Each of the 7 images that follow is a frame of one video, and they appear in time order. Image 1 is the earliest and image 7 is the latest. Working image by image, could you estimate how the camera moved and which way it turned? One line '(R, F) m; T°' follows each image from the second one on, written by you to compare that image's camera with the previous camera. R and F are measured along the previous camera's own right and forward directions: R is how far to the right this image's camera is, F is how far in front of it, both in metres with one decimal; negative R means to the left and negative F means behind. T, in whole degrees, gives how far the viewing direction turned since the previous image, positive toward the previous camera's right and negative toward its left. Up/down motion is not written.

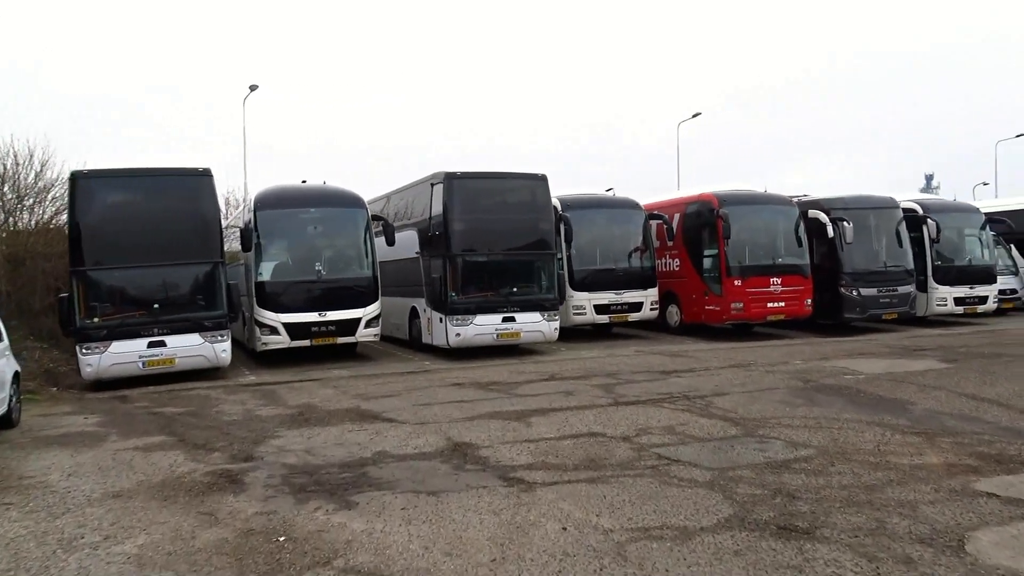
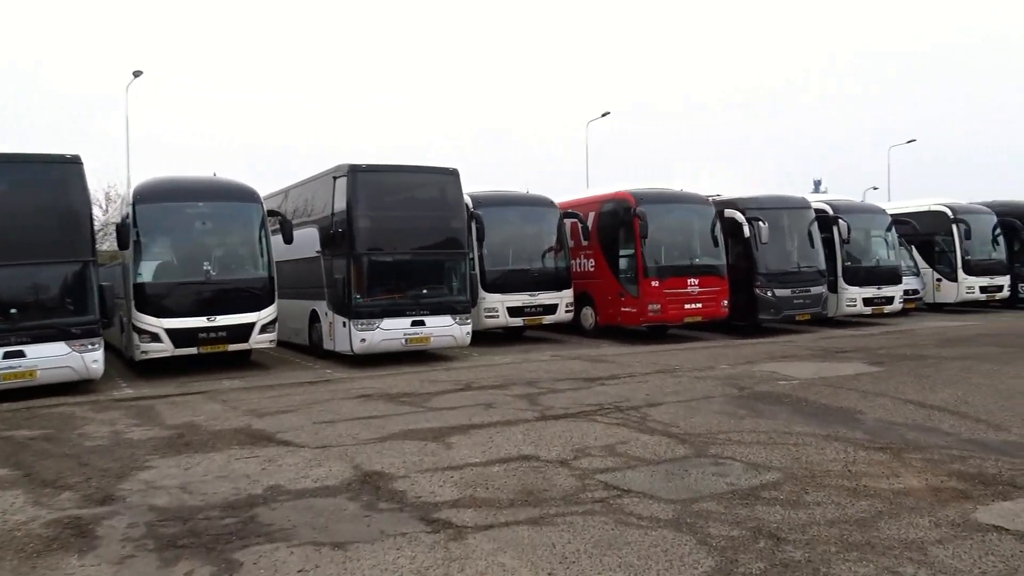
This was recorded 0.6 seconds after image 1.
(-0.1, +1.0) m; +7°
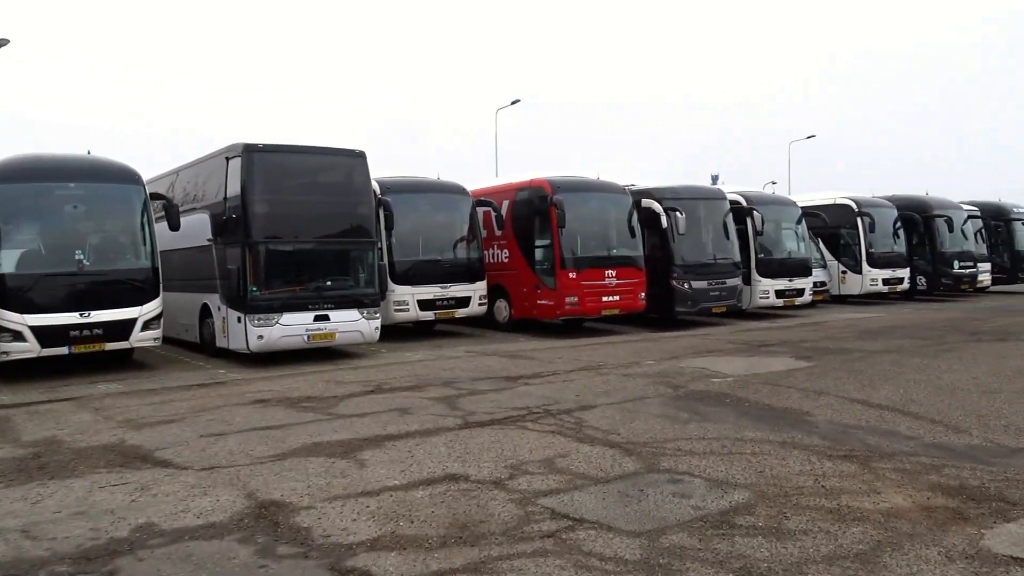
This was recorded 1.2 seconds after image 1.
(-0.1, +0.9) m; +6°
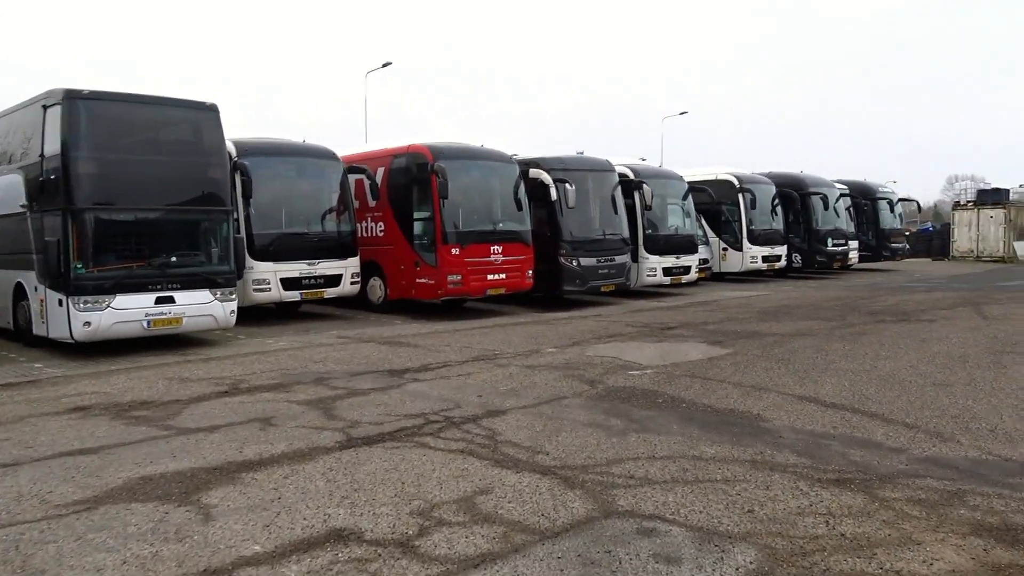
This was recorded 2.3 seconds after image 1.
(-0.2, +1.6) m; +9°
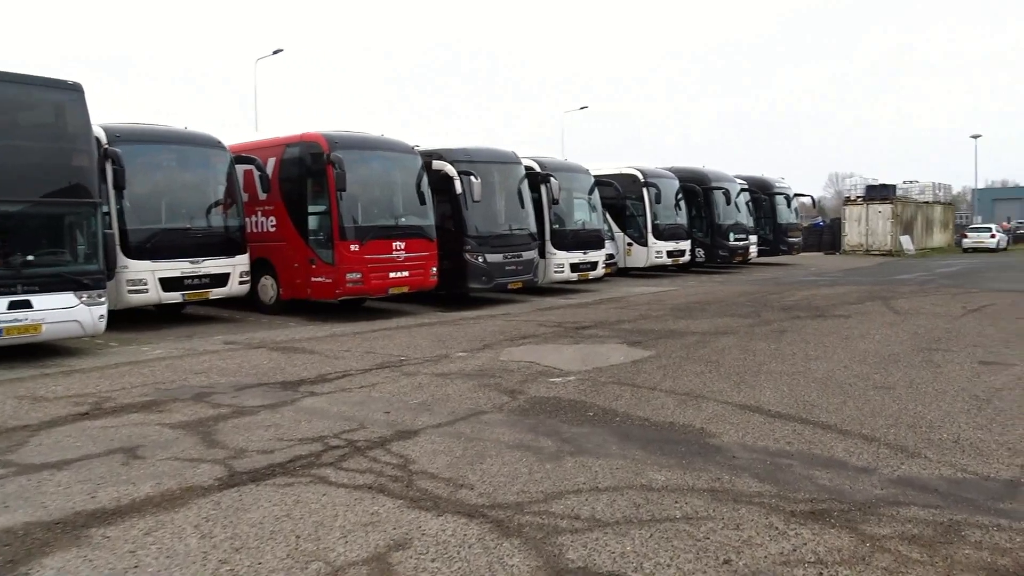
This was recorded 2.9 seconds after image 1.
(-0.1, +0.9) m; +7°
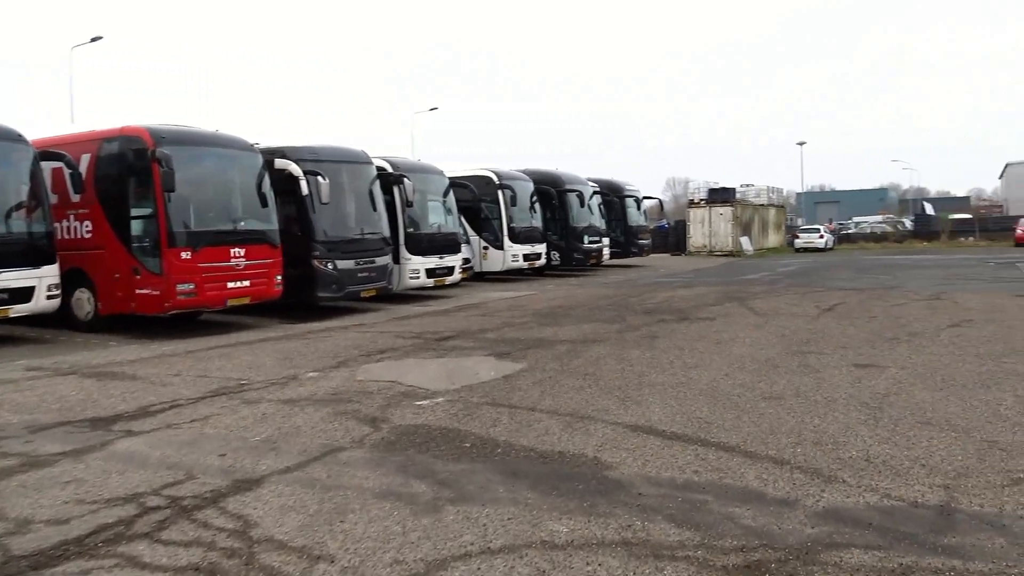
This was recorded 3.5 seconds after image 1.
(-0.1, +0.9) m; +10°
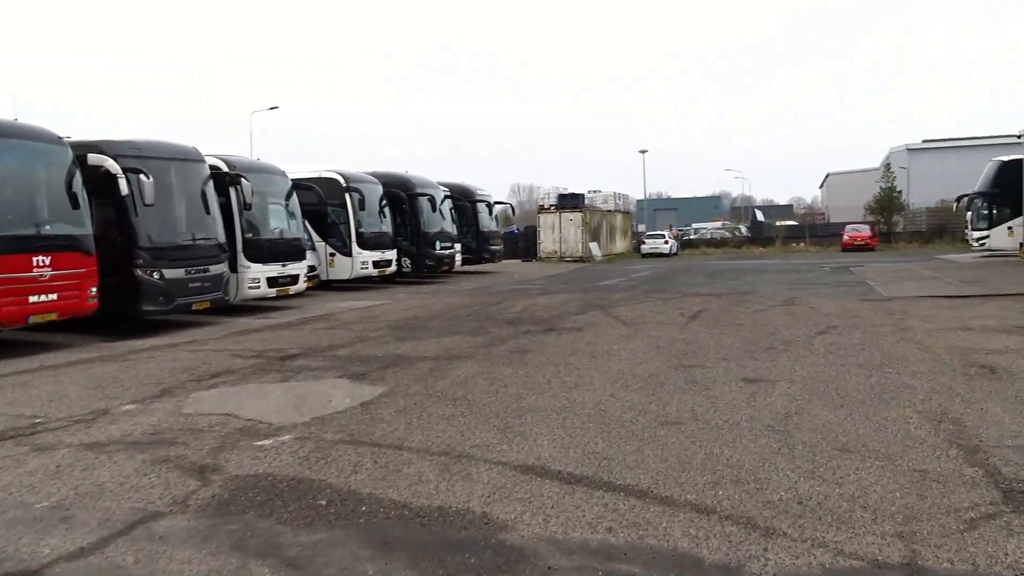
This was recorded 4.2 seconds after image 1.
(-0.1, +1.0) m; +10°
